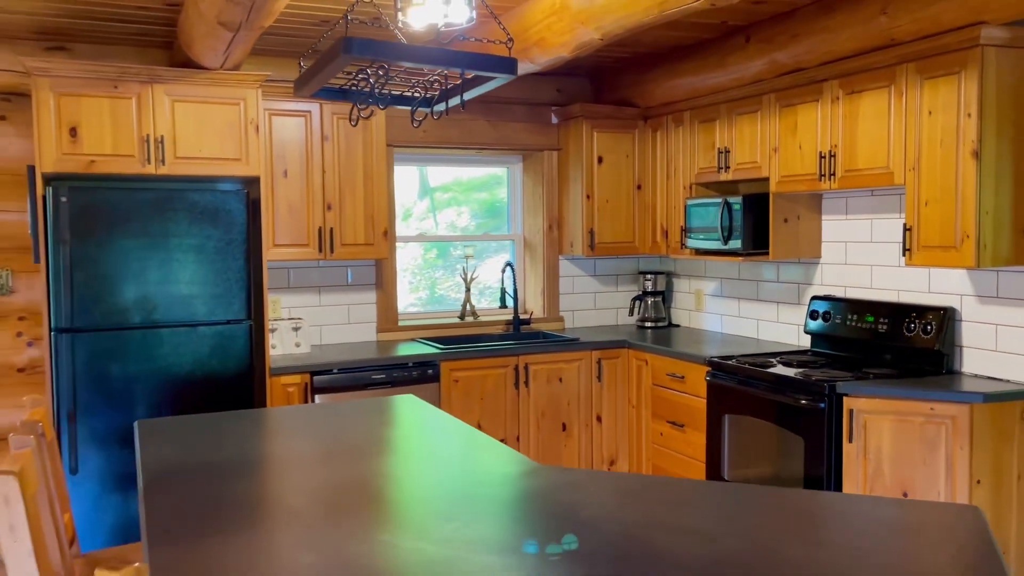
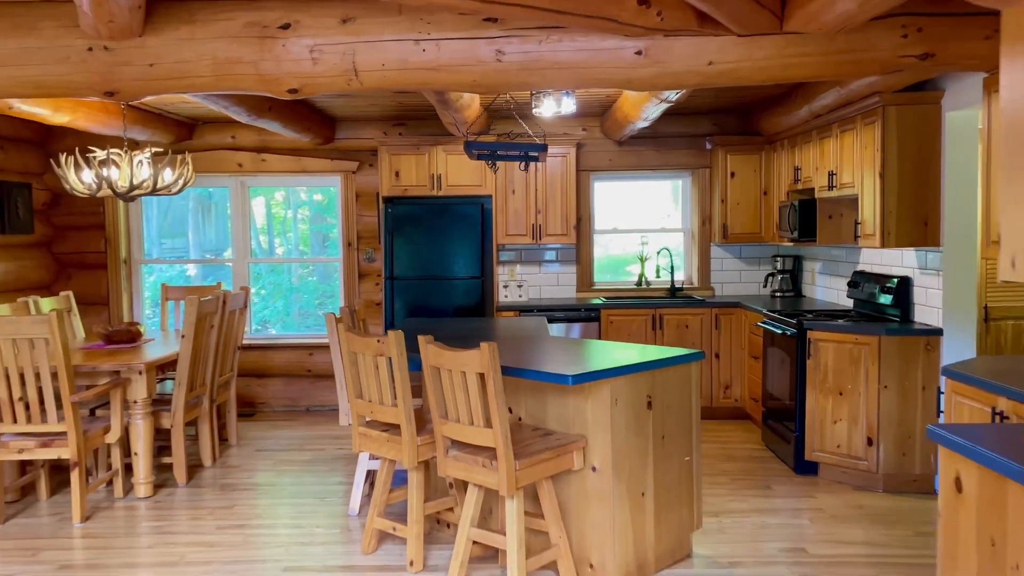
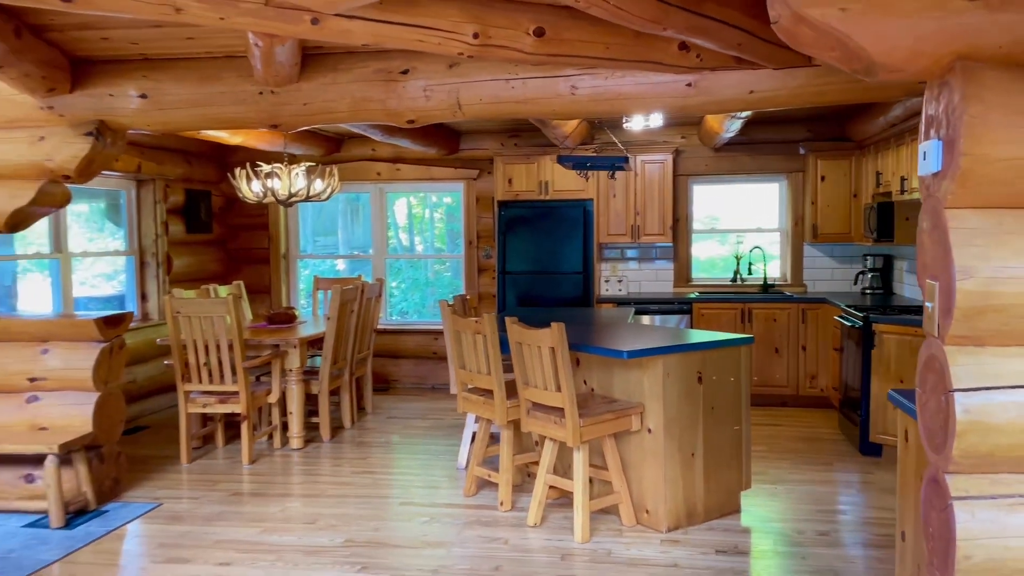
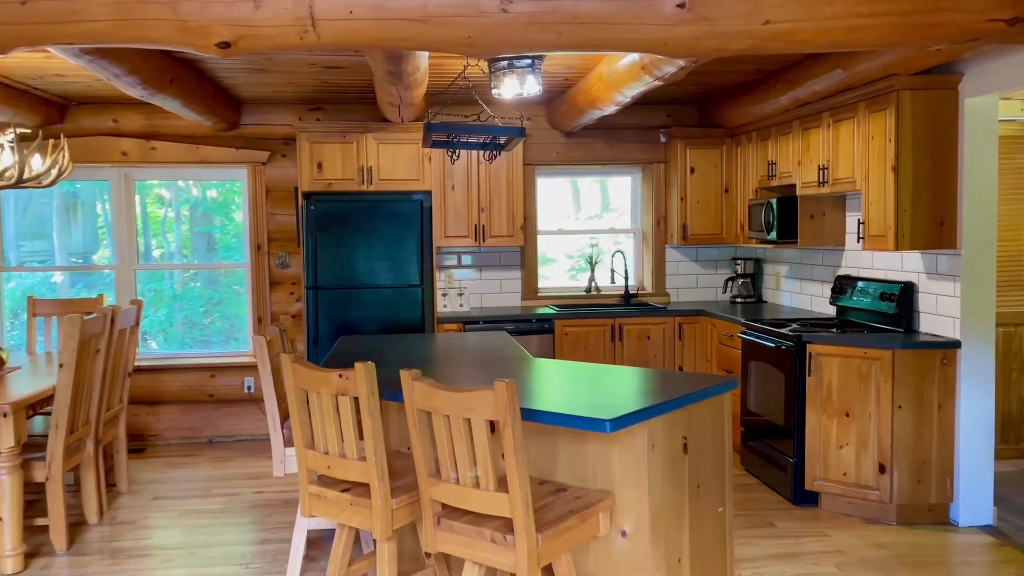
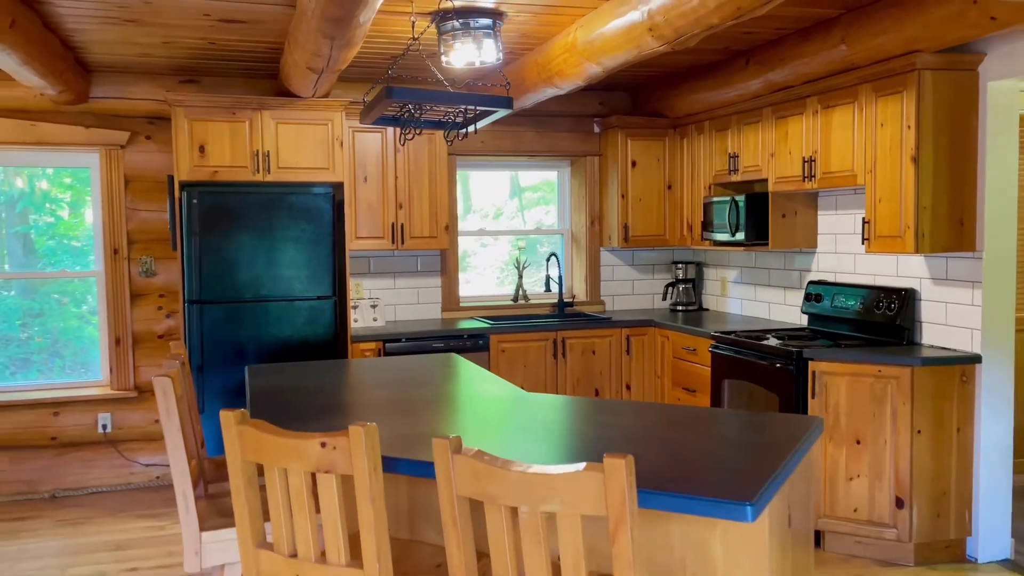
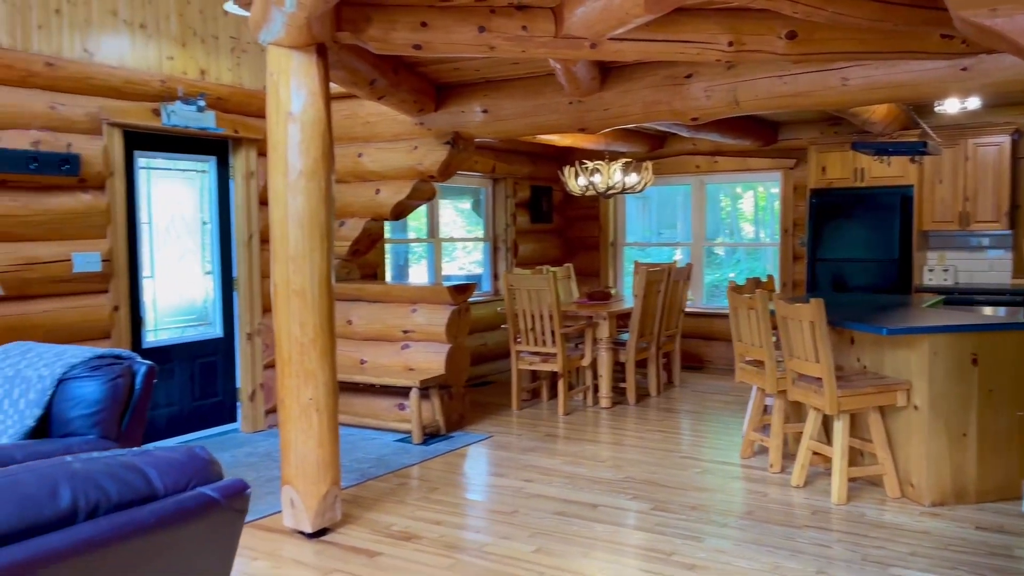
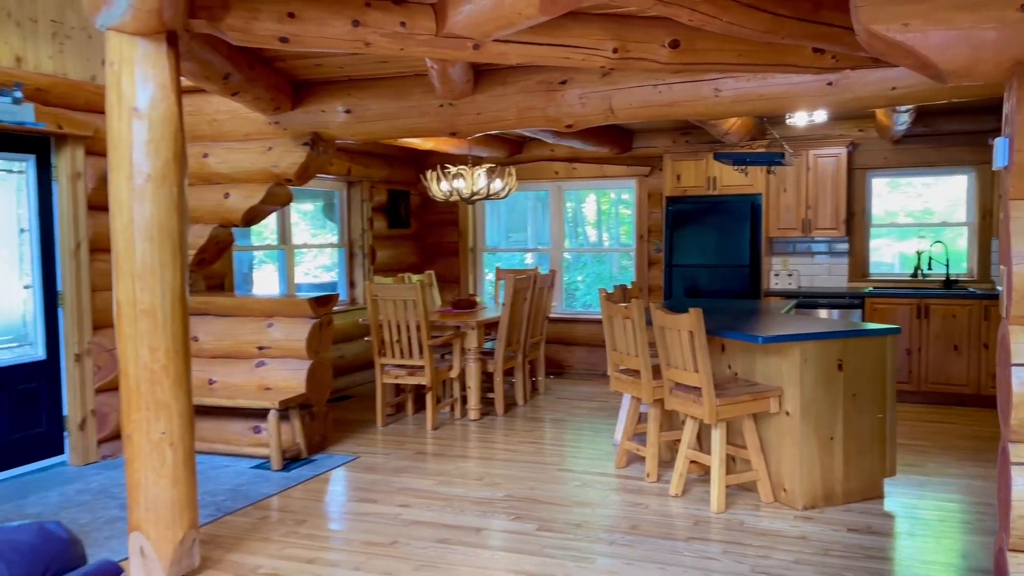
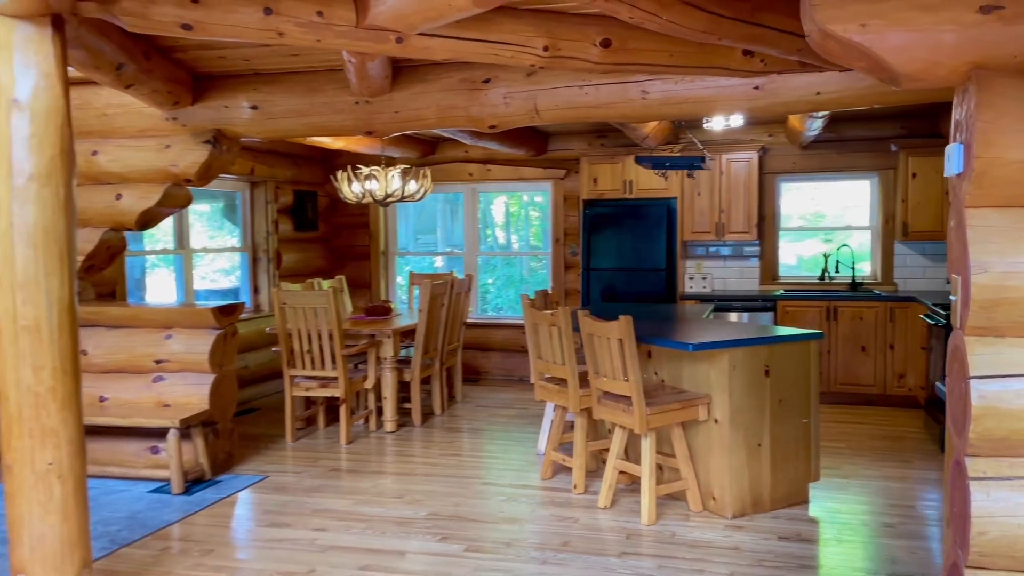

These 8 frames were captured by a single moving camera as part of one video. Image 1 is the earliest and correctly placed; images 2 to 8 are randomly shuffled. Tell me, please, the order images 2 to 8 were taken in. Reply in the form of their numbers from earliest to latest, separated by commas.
5, 4, 2, 3, 8, 7, 6
